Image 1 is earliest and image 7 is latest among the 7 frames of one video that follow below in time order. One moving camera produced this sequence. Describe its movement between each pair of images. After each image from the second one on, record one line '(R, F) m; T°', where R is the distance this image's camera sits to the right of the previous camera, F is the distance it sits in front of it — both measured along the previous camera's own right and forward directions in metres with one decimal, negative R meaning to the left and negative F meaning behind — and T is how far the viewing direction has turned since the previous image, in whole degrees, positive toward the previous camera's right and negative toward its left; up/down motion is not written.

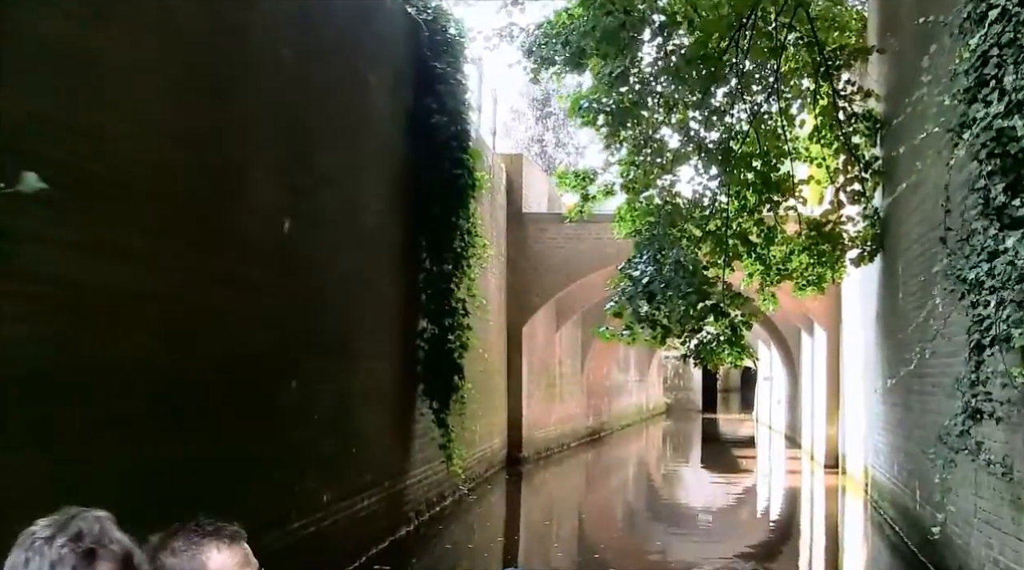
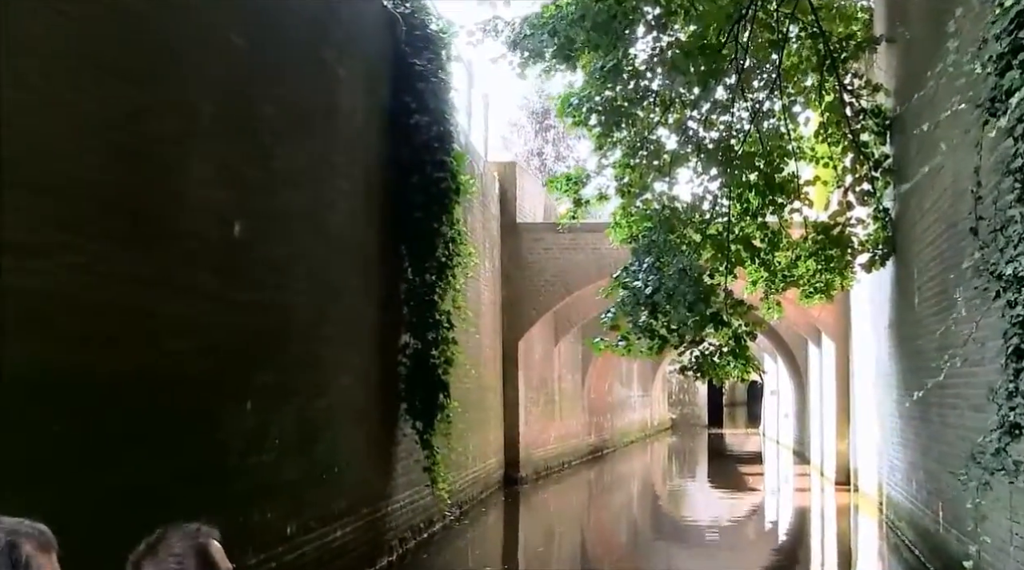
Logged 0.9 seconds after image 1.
(+0.1, +0.5) m; 0°
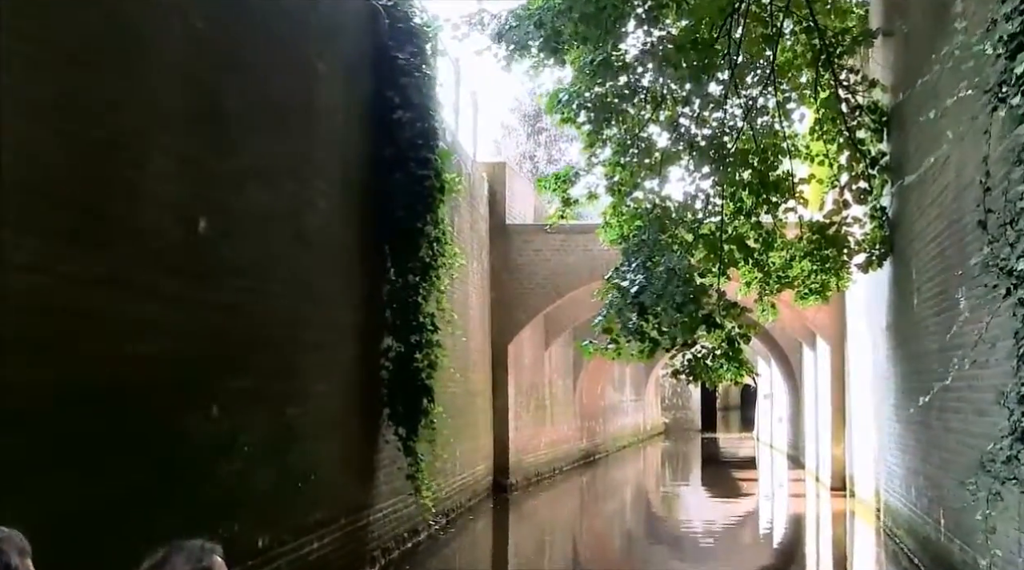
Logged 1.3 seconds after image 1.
(+0.1, +0.2) m; 0°
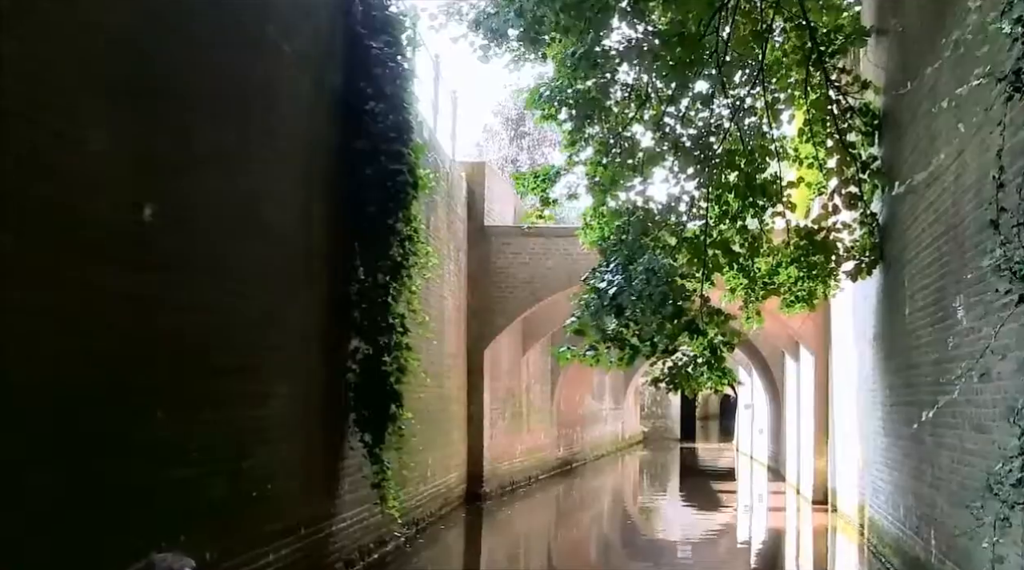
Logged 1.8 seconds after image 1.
(0.0, +0.3) m; +1°
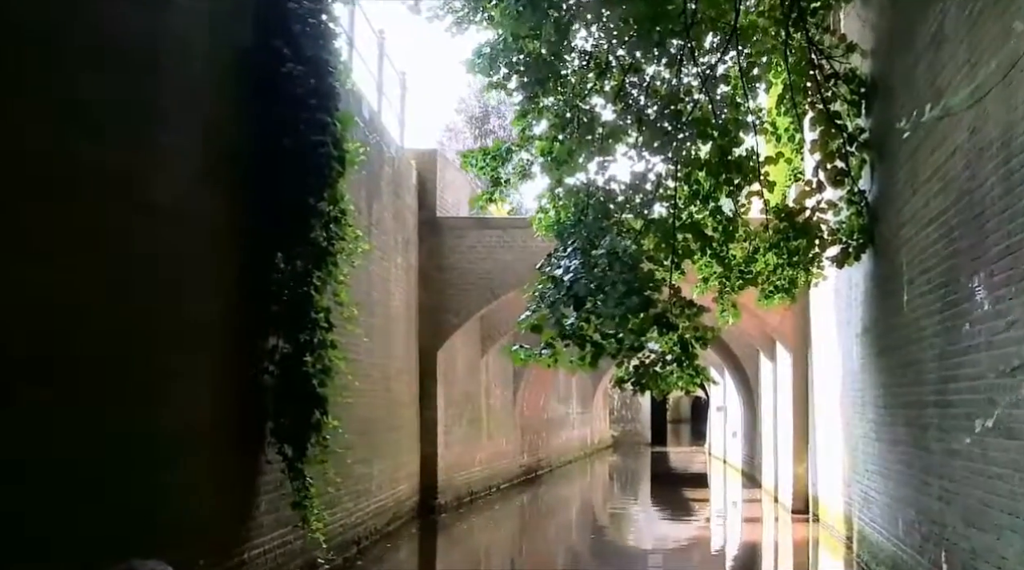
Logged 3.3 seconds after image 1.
(+0.2, +0.9) m; +2°
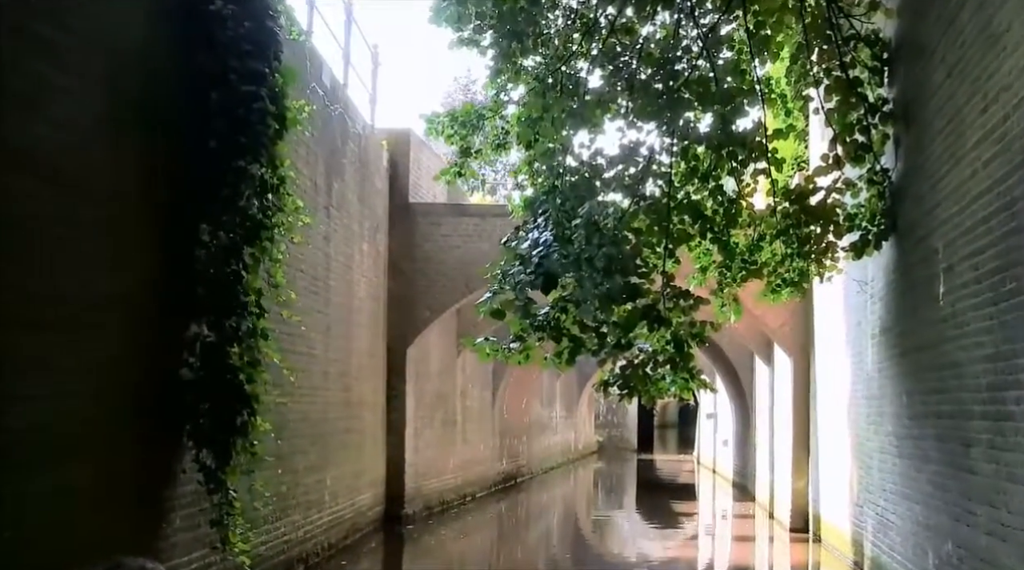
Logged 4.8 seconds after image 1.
(+0.1, +0.9) m; +1°
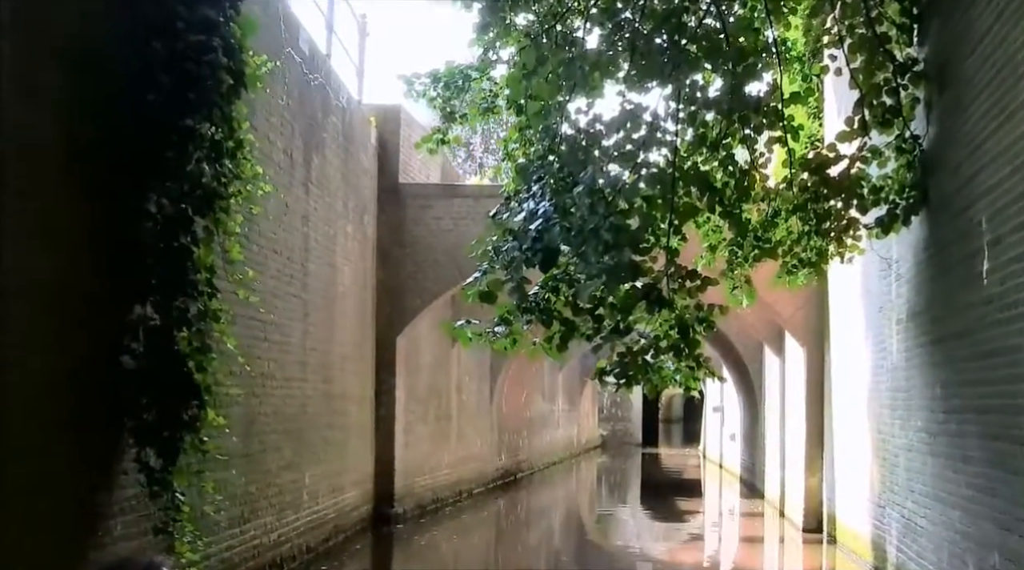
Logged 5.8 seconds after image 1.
(+0.1, +0.6) m; 0°
